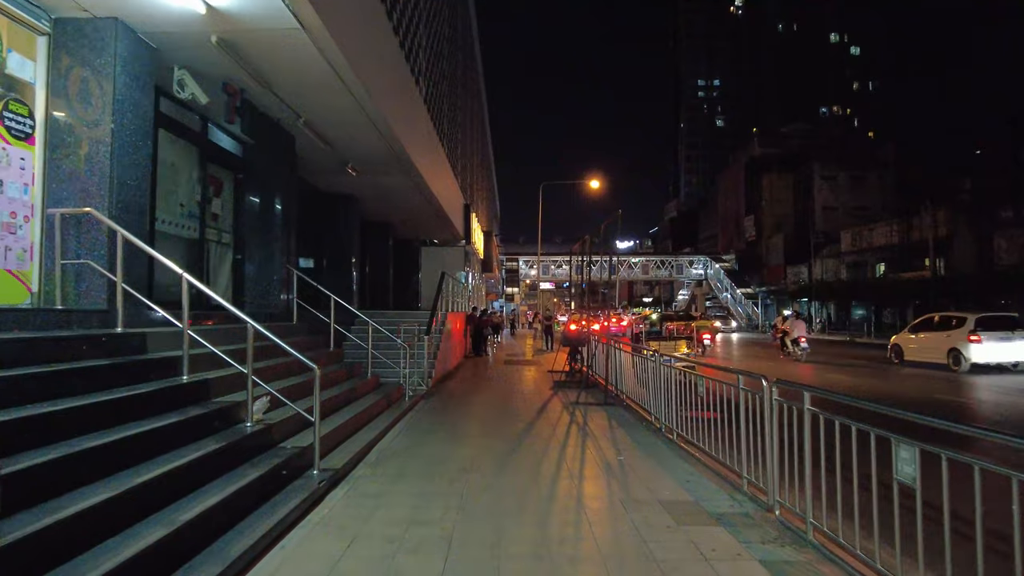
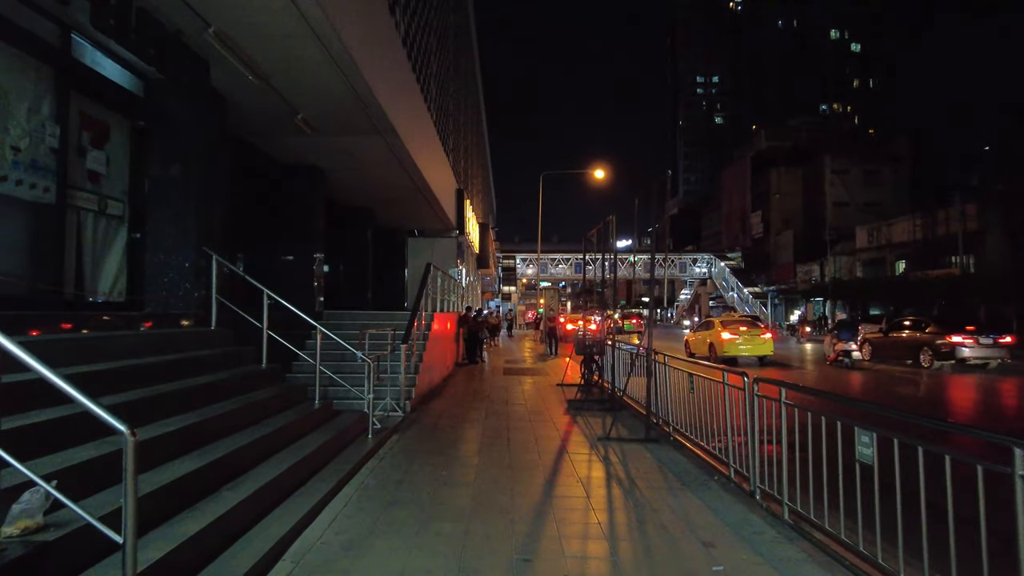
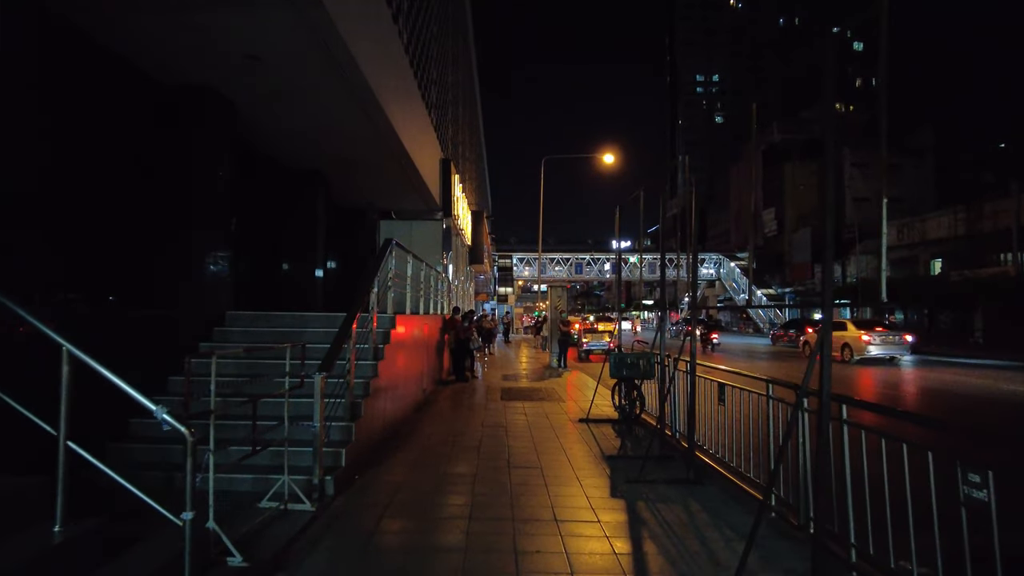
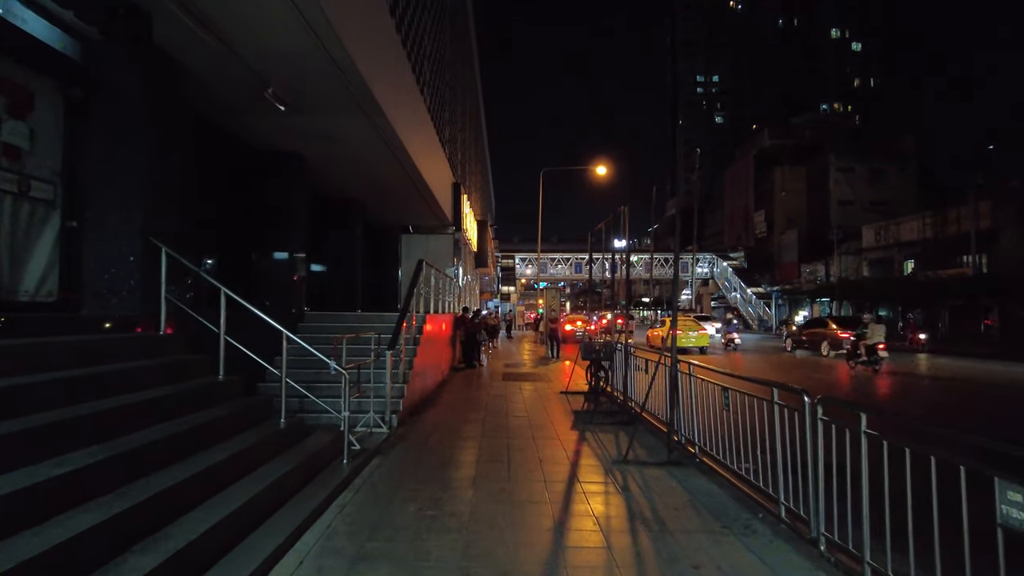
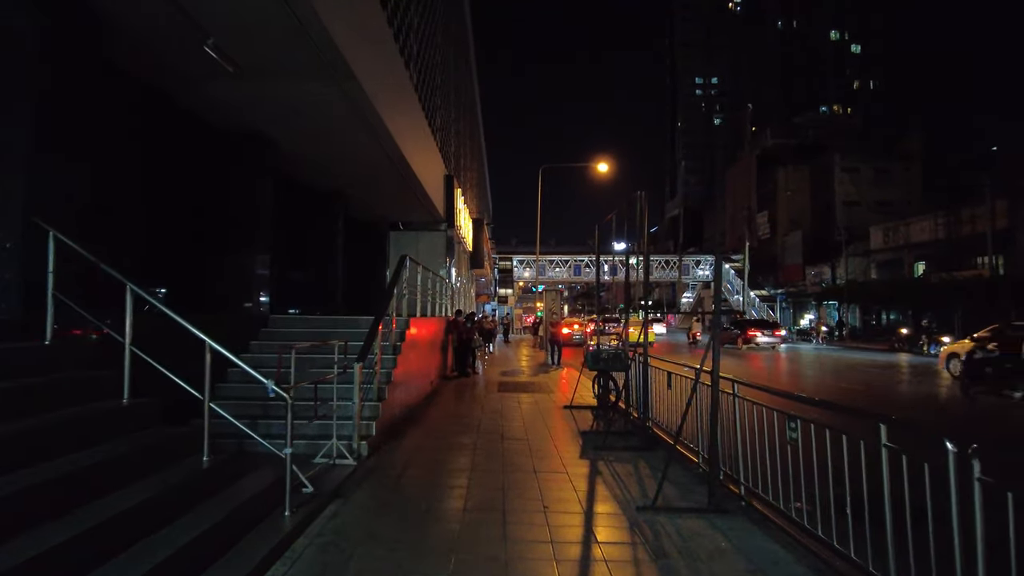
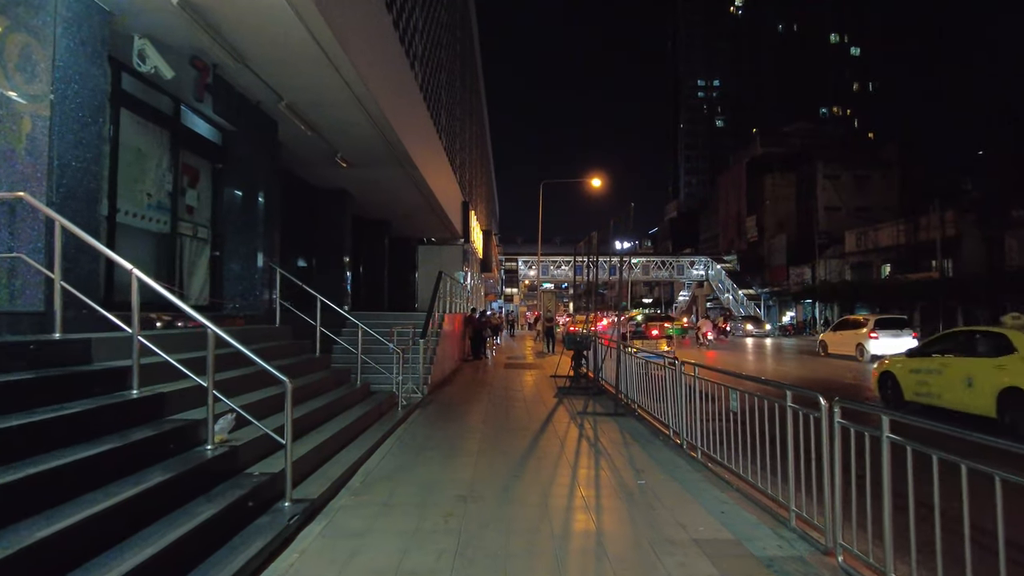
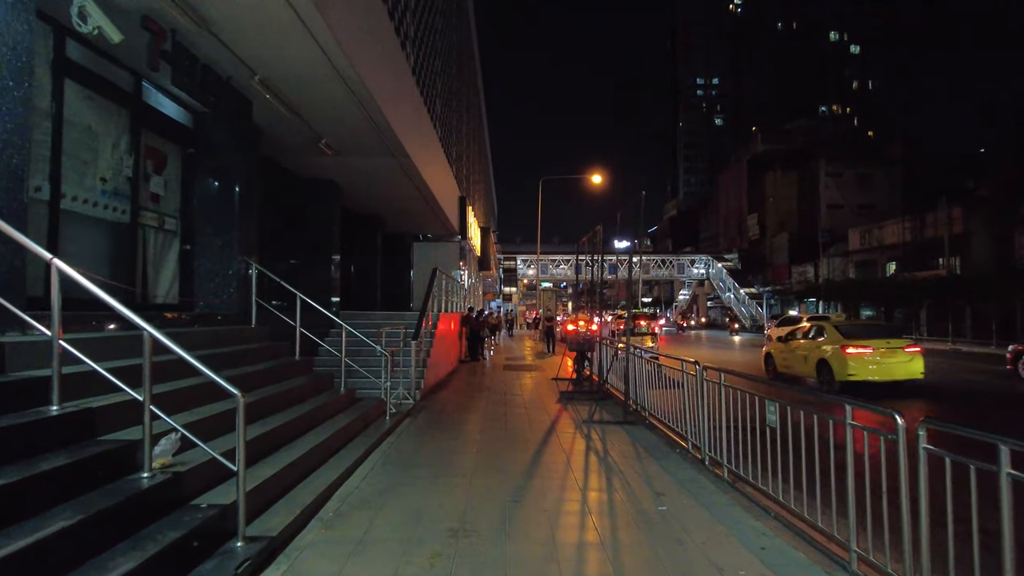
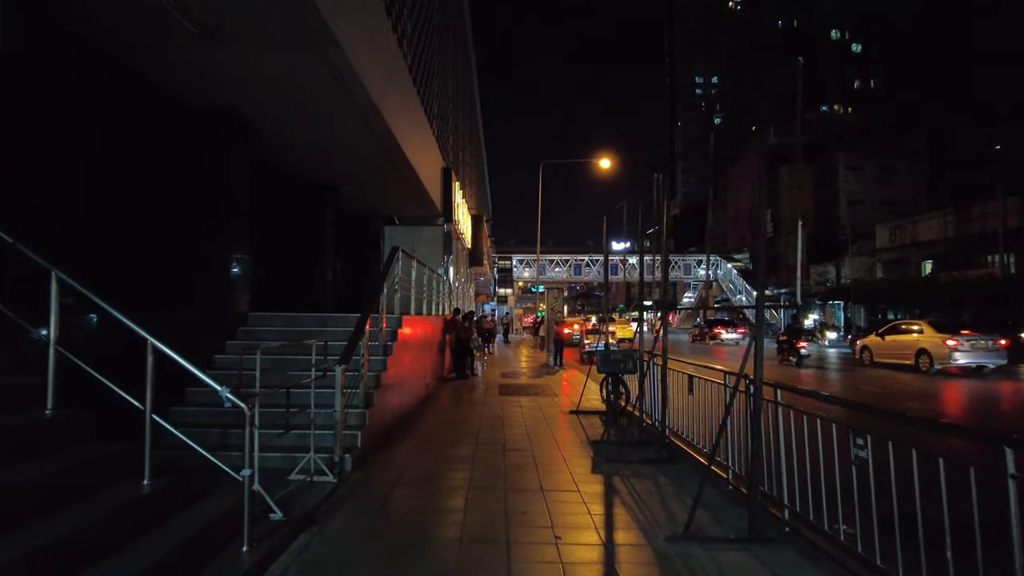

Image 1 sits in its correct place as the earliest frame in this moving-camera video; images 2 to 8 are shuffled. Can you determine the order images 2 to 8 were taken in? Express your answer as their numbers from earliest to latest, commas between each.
6, 7, 2, 4, 5, 8, 3
